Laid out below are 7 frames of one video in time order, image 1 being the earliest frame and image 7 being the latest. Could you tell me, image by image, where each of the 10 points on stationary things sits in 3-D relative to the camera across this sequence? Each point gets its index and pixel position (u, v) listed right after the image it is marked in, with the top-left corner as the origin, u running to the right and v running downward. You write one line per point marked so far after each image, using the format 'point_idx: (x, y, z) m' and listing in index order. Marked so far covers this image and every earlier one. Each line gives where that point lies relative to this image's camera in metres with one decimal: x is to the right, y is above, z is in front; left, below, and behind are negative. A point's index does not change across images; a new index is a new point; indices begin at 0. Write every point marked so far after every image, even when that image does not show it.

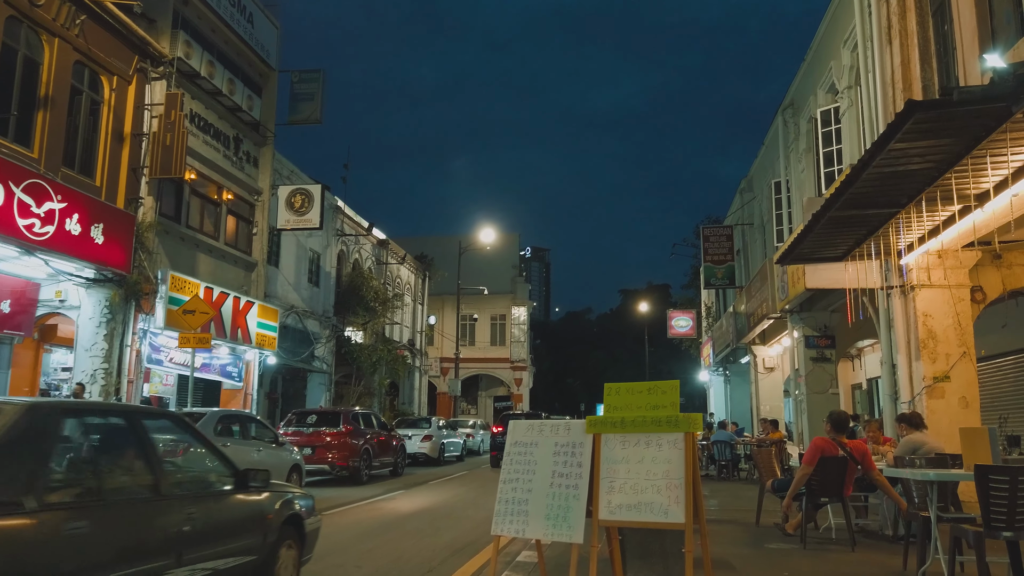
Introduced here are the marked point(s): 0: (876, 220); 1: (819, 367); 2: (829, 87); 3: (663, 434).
0: (+4.0, +0.8, +8.4) m
1: (+6.6, -1.7, +16.3) m
2: (+6.2, +3.9, +14.8) m
3: (+1.0, -1.0, +5.0) m
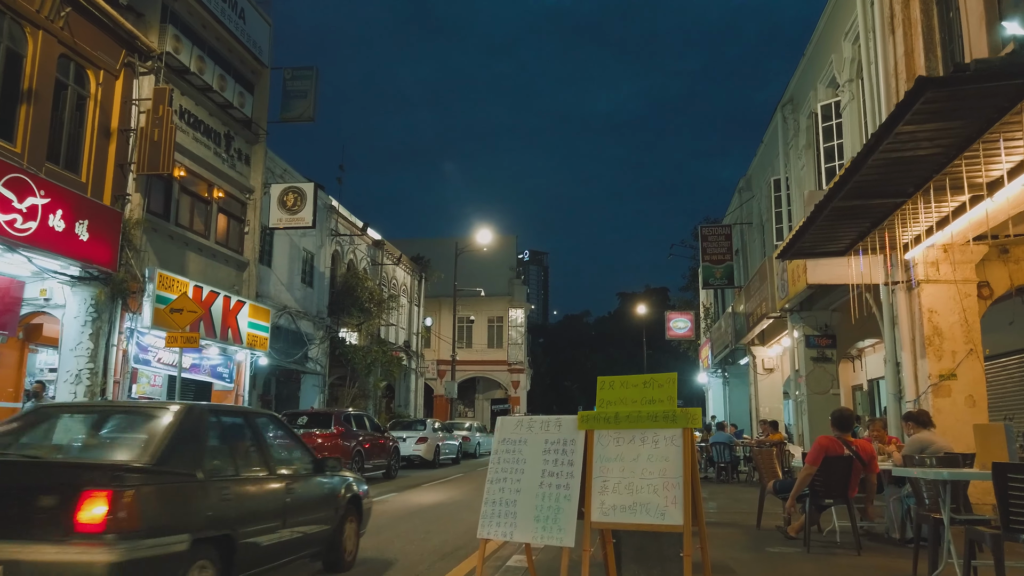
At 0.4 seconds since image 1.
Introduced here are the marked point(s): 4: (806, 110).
0: (+3.9, +0.8, +8.1) m
1: (+6.5, -1.7, +16.0) m
2: (+6.1, +4.0, +14.5) m
3: (+0.9, -0.9, +4.6) m
4: (+6.3, +3.8, +16.3) m
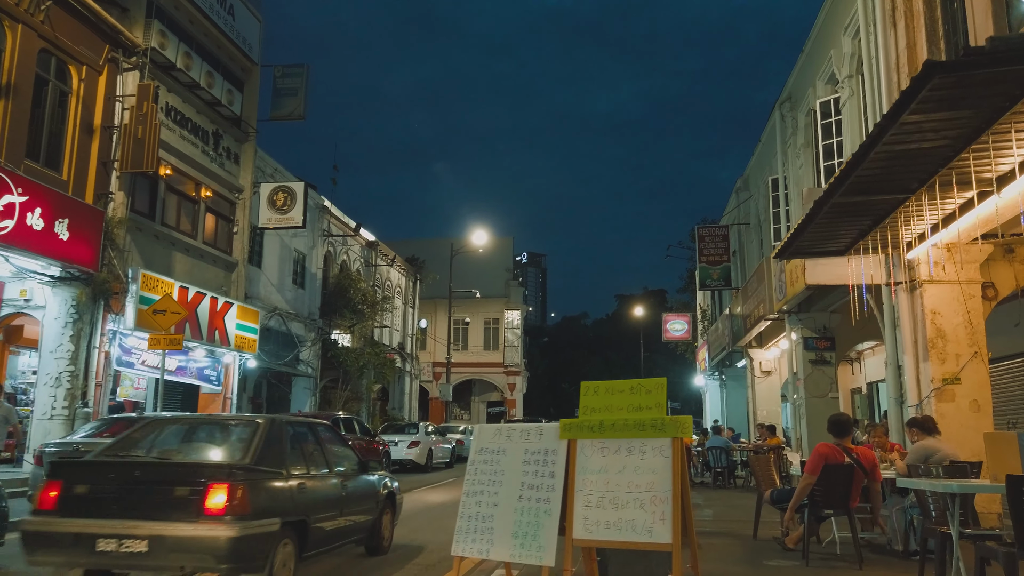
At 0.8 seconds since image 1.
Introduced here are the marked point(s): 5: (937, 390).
0: (+3.8, +0.8, +7.8) m
1: (+6.3, -1.7, +15.6) m
2: (+5.9, +3.9, +14.2) m
3: (+0.8, -0.9, +4.3) m
4: (+6.2, +3.8, +16.0) m
5: (+5.1, -1.2, +9.2) m
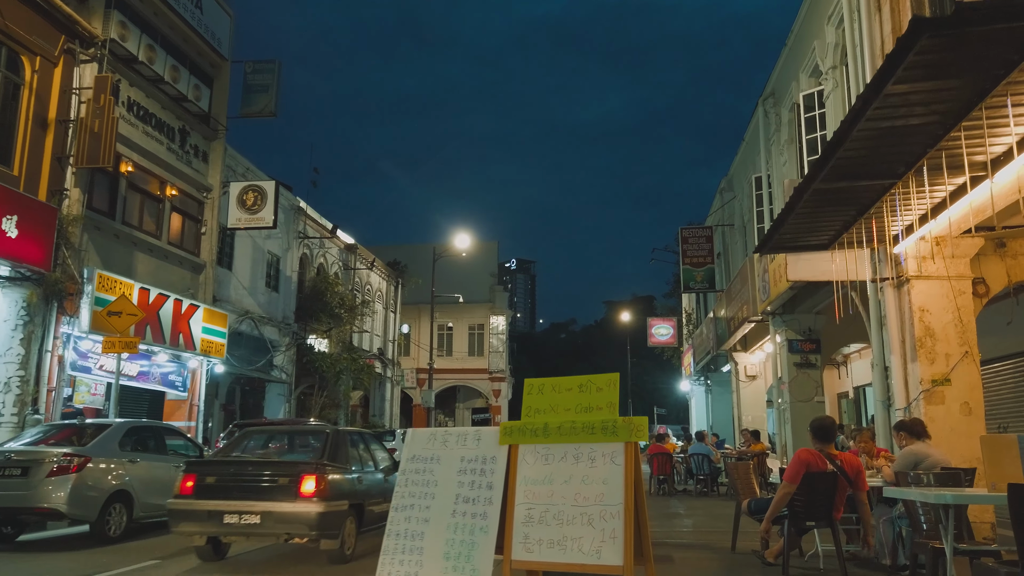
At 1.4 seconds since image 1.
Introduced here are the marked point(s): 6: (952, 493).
0: (+3.4, +0.9, +7.3) m
1: (+5.8, -1.7, +15.1) m
2: (+5.4, +3.9, +13.7) m
3: (+0.4, -0.8, +3.7) m
4: (+5.6, +3.8, +15.5) m
5: (+4.7, -1.2, +8.6) m
6: (+2.6, -1.2, +4.5) m
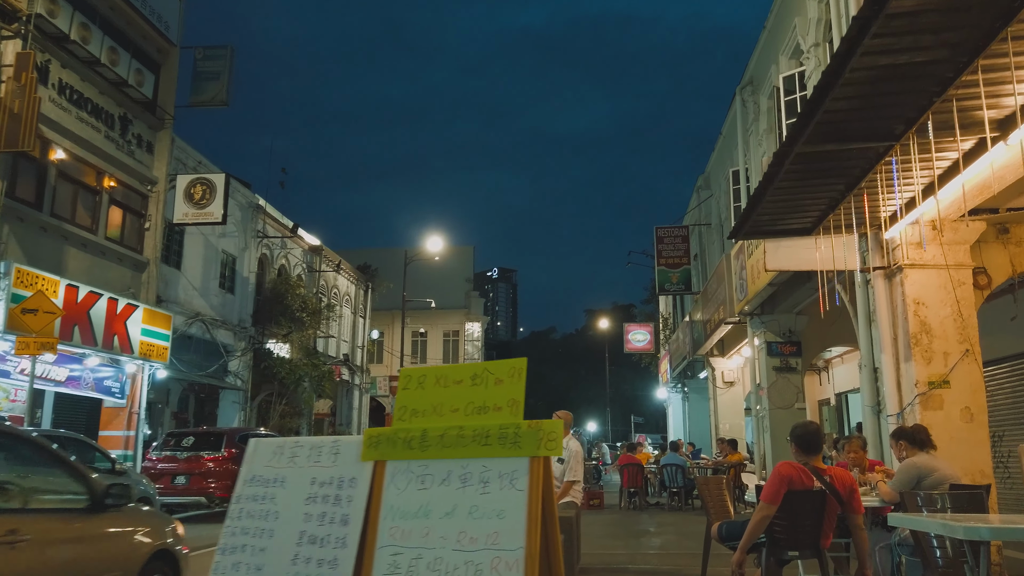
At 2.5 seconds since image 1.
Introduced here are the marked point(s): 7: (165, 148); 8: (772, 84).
0: (+2.8, +1.0, +6.2) m
1: (+5.1, -1.7, +14.1) m
2: (+4.7, +4.0, +12.8) m
3: (-0.1, -0.6, +2.6) m
4: (+4.9, +3.8, +14.6) m
5: (+4.1, -1.1, +7.6) m
6: (+2.1, -1.1, +3.5) m
7: (-8.7, +3.5, +19.1) m
8: (+4.8, +3.8, +14.1) m
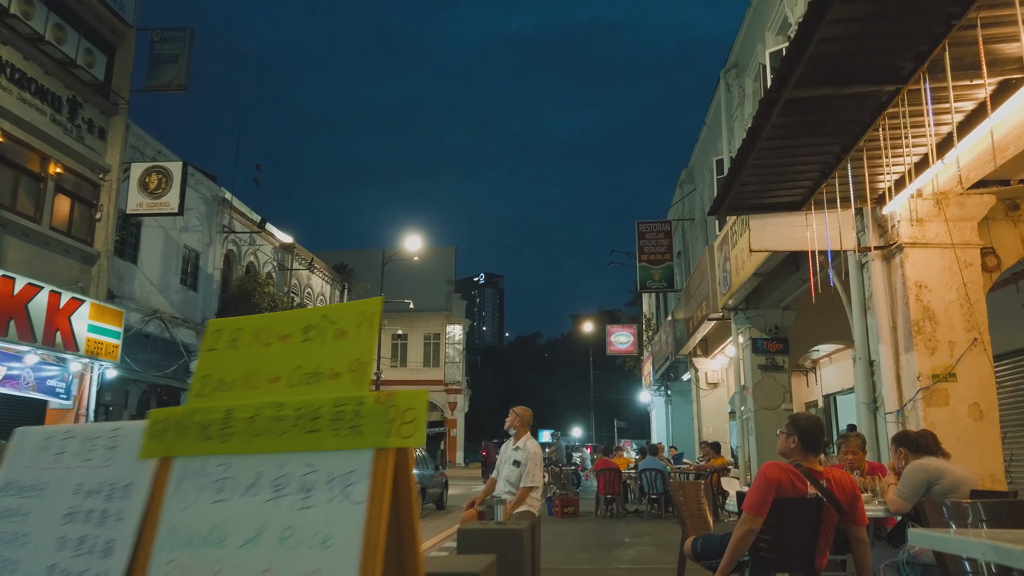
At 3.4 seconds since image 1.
0: (+2.4, +1.2, +5.4) m
1: (+4.5, -1.6, +13.3) m
2: (+4.2, +4.1, +12.0) m
3: (-0.4, -0.4, +1.7) m
4: (+4.4, +3.9, +13.8) m
5: (+3.7, -0.9, +6.8) m
6: (+1.8, -0.9, +2.6) m
7: (-9.4, +3.6, +18.0) m
8: (+4.3, +3.9, +13.3) m
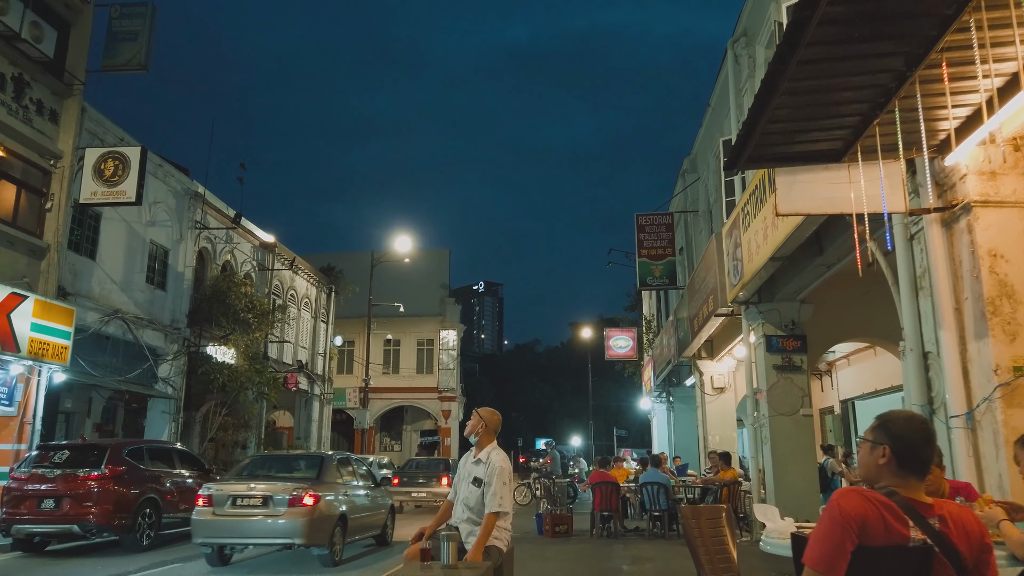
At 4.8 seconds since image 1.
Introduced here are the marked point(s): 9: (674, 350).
0: (+2.2, +1.4, +3.9) m
1: (+4.3, -1.4, +11.8) m
2: (+4.0, +4.3, +10.5) m
3: (-0.7, -0.1, +0.2) m
4: (+4.1, +4.1, +12.4) m
5: (+3.4, -0.7, +5.3) m
6: (+1.5, -0.6, +1.1) m
7: (-9.6, +3.7, +16.6) m
8: (+4.0, +4.1, +11.9) m
9: (+4.0, -1.5, +18.6) m
